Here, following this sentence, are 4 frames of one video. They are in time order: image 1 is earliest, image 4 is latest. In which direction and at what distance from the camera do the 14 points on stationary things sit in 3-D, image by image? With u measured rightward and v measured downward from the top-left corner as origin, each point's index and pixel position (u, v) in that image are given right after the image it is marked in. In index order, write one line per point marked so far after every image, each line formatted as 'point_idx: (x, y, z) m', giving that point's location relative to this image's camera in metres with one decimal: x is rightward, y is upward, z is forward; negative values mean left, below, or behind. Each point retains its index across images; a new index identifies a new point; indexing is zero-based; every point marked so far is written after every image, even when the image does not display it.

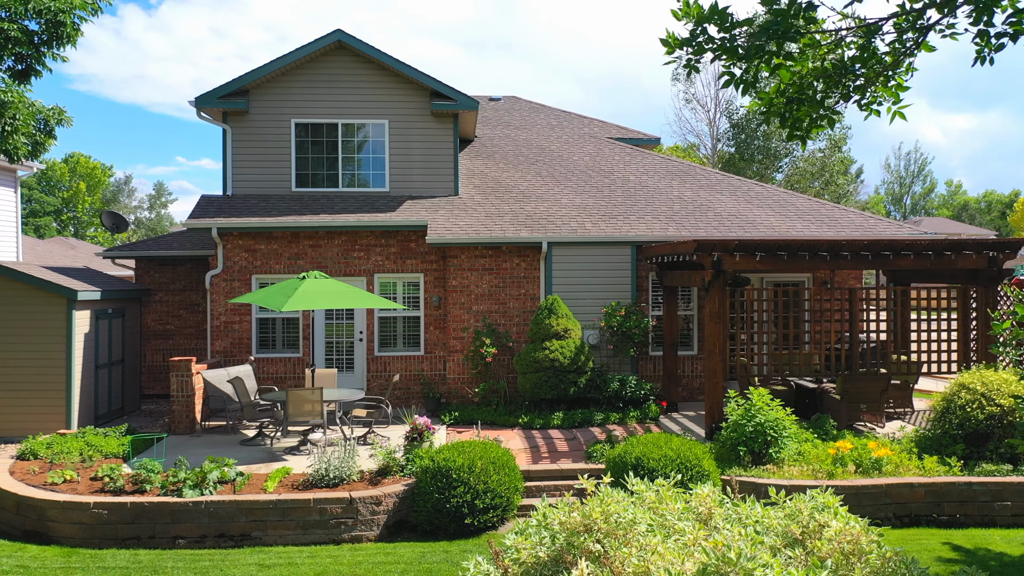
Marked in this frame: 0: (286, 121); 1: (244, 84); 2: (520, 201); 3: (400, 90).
0: (-2.7, +2.0, +12.4) m
1: (-3.1, +2.4, +12.0) m
2: (+0.1, +1.1, +12.8) m
3: (-1.4, +2.4, +12.6) m
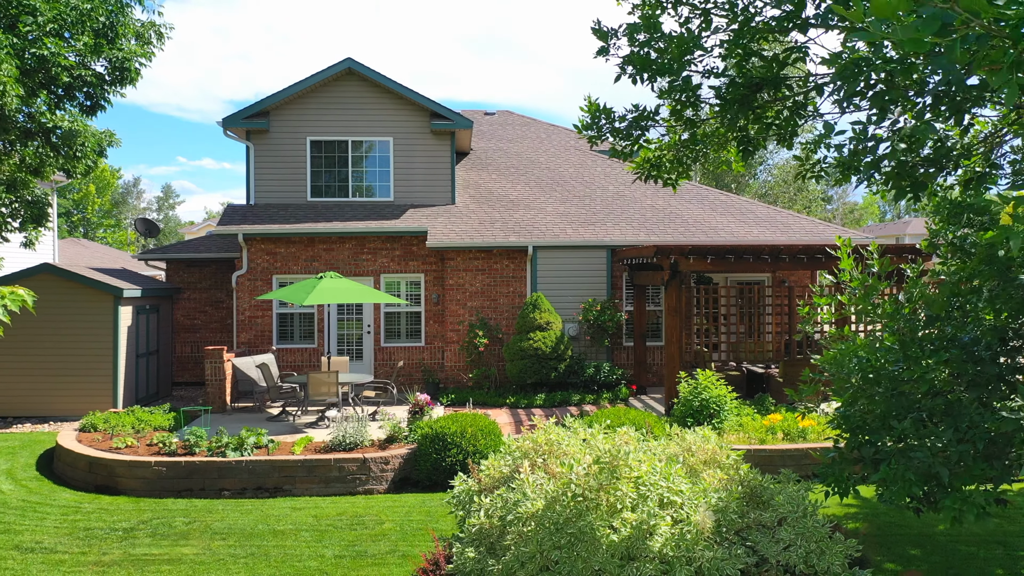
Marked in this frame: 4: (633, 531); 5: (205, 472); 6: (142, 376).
0: (-2.9, +2.0, +14.0) m
1: (-3.3, +2.4, +13.5) m
2: (0.0, +1.1, +14.3) m
3: (-1.5, +2.4, +14.1) m
4: (+0.4, -0.9, +3.8) m
5: (-2.4, -1.5, +8.2) m
6: (-4.5, -1.1, +12.6) m
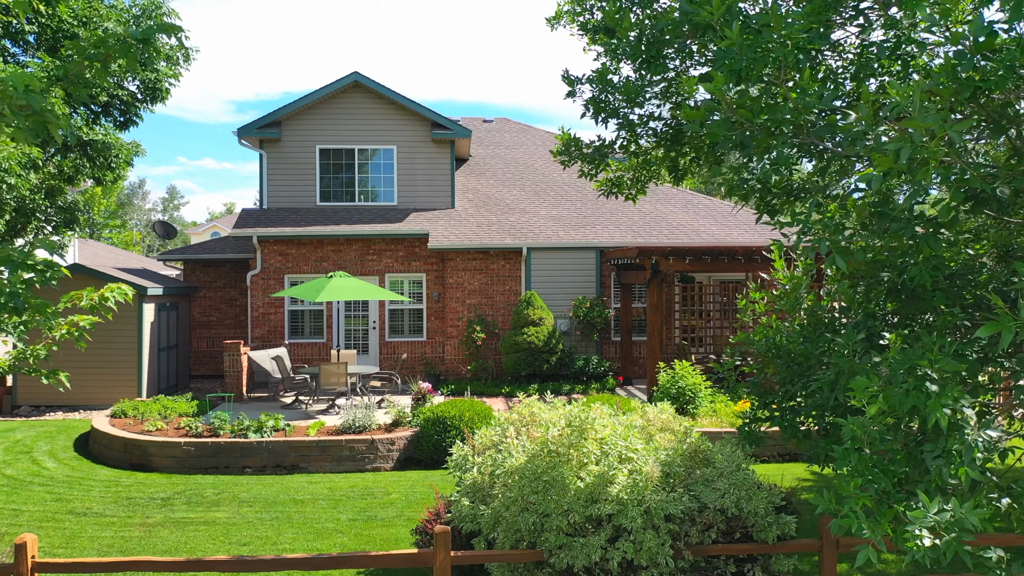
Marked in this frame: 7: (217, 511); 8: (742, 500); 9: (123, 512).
0: (-2.9, +2.0, +14.9) m
1: (-3.3, +2.4, +14.4) m
2: (-0.1, +1.1, +15.3) m
3: (-1.5, +2.5, +15.1) m
4: (+0.4, -0.9, +4.7) m
5: (-2.5, -1.4, +9.1) m
6: (-4.6, -1.1, +13.6) m
7: (-2.2, -1.6, +7.5) m
8: (+1.1, -1.0, +4.9) m
9: (-2.8, -1.6, +7.5) m
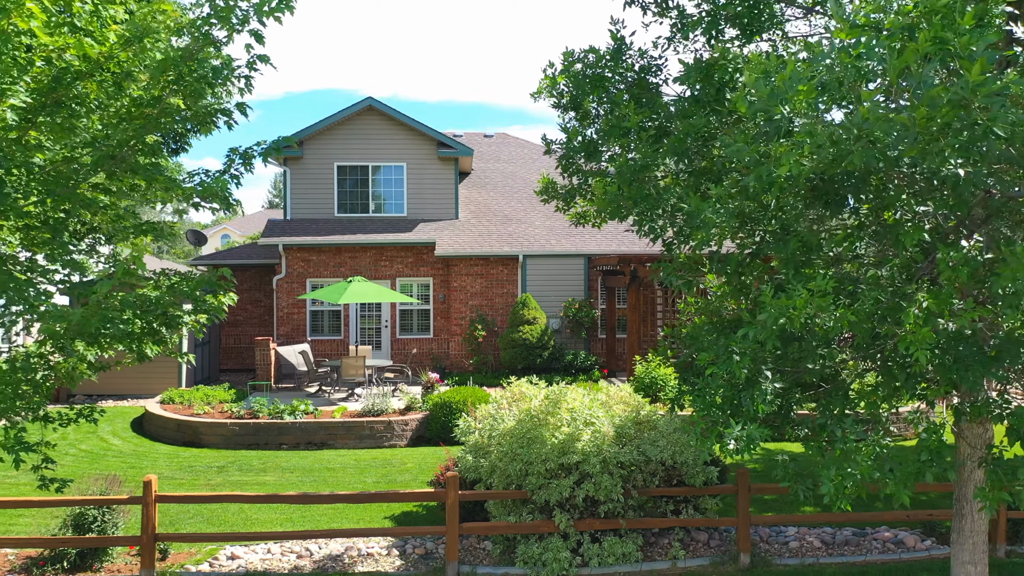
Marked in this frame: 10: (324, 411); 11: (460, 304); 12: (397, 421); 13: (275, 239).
0: (-3.0, +2.0, +16.5) m
1: (-3.3, +2.4, +16.1) m
2: (-0.1, +1.1, +16.9) m
3: (-1.6, +2.4, +16.7) m
4: (+0.3, -0.9, +6.4) m
5: (-2.5, -1.5, +10.8) m
6: (-4.6, -1.1, +15.2) m
7: (-2.2, -1.7, +9.2) m
8: (+1.0, -1.1, +6.5) m
9: (-2.9, -1.7, +9.2) m
10: (-2.2, -1.4, +11.8) m
11: (-0.8, -0.2, +15.7) m
12: (-1.2, -1.4, +10.9) m
13: (-3.5, +0.7, +15.2) m
